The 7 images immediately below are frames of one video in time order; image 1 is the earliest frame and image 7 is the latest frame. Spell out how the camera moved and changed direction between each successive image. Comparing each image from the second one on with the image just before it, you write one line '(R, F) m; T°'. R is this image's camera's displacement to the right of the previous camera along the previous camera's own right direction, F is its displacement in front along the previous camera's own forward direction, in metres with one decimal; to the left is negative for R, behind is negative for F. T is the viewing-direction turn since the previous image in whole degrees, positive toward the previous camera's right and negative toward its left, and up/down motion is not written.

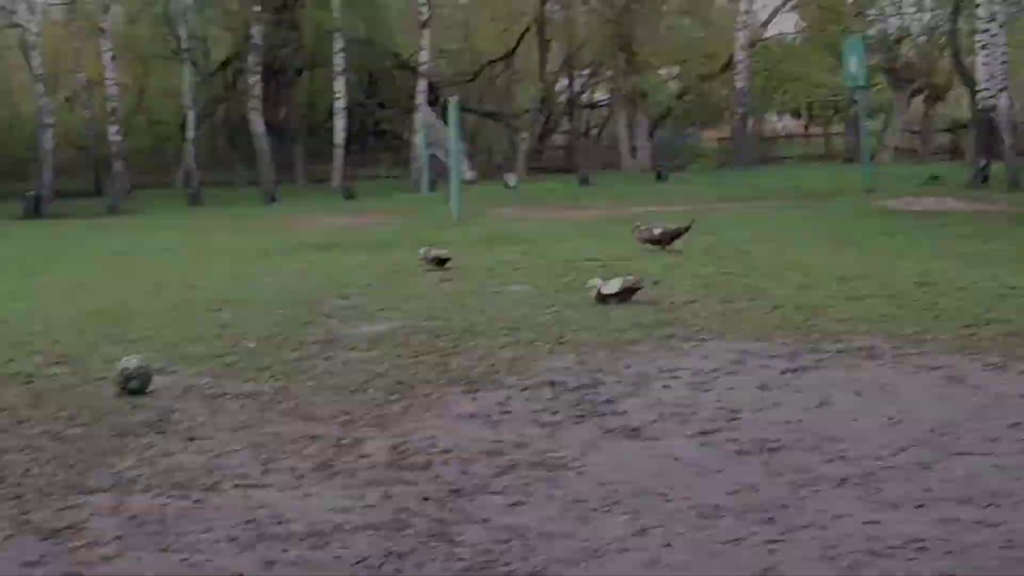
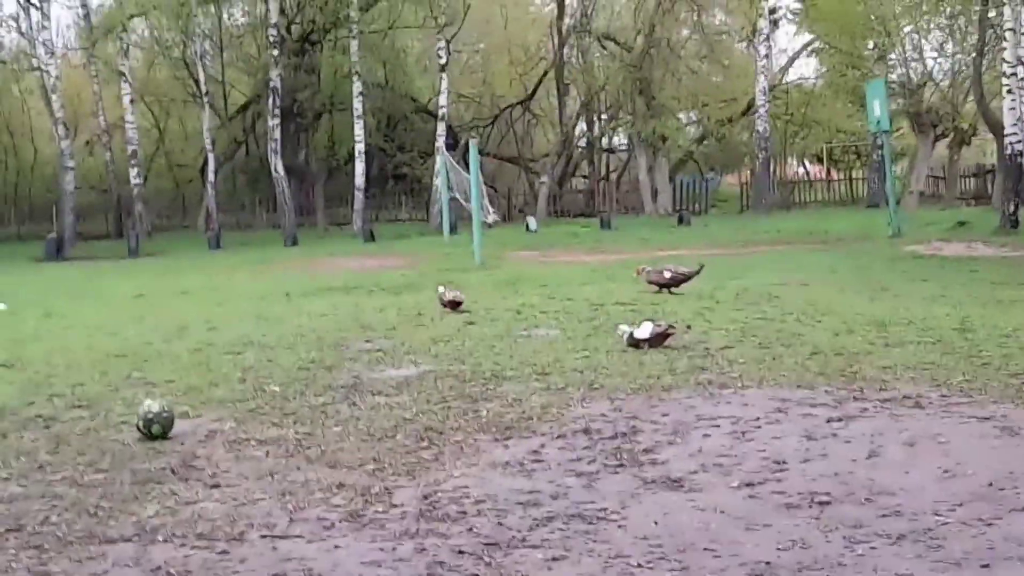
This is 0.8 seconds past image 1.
(-0.1, +0.2) m; -1°
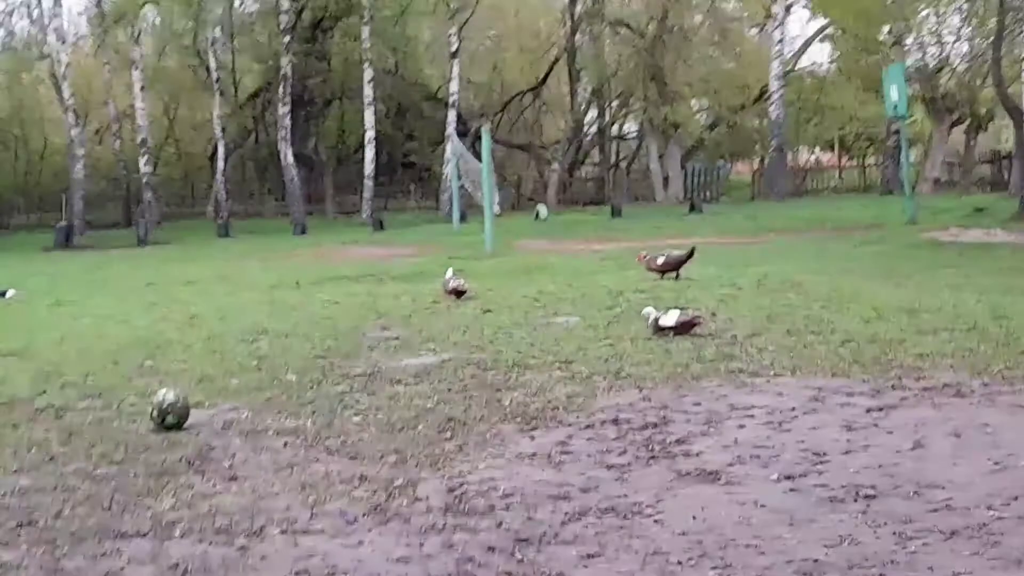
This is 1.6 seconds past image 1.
(-0.1, +0.2) m; 0°
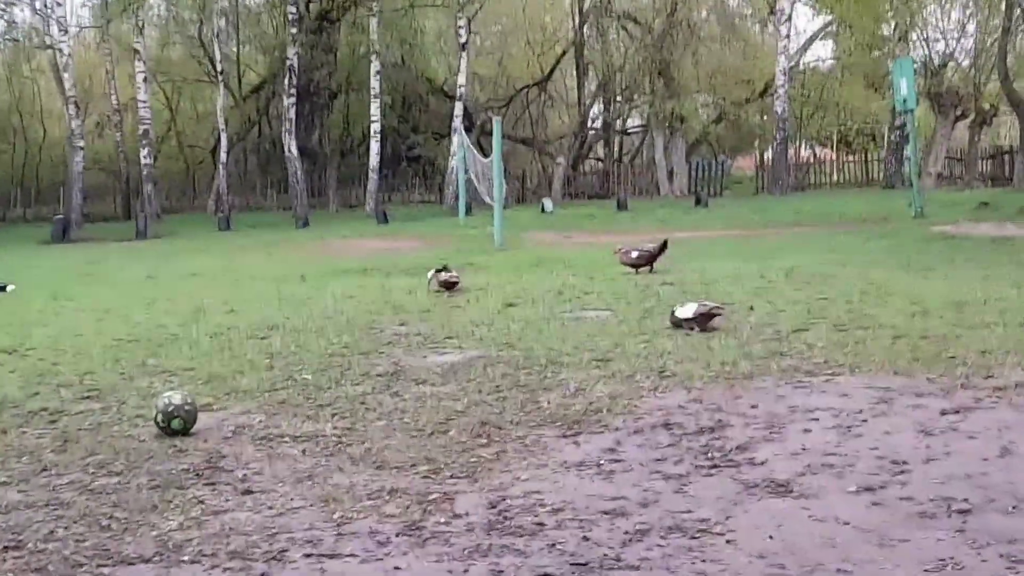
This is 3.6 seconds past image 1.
(-0.2, +0.6) m; 0°
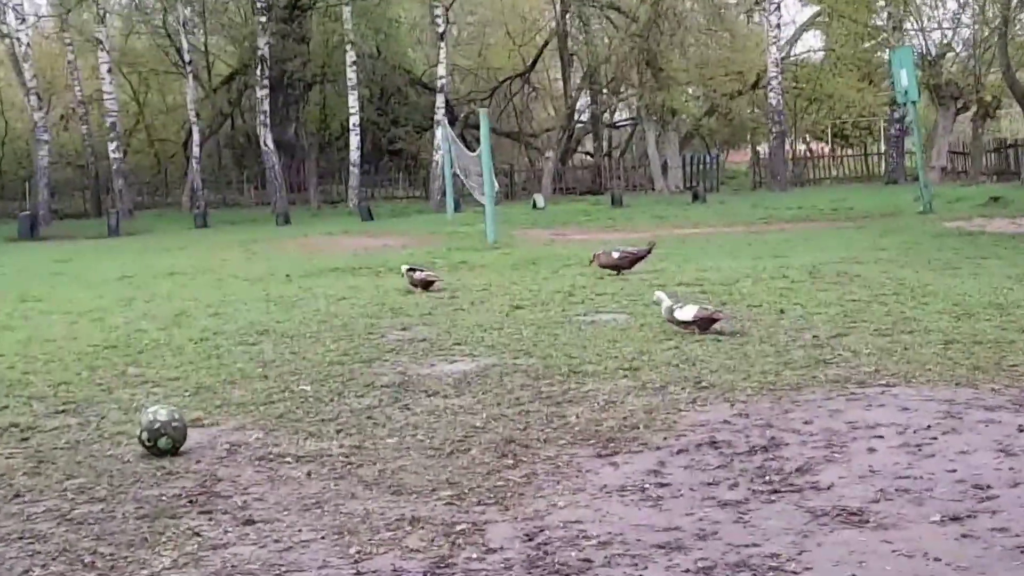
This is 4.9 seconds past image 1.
(-0.2, +0.6) m; +1°
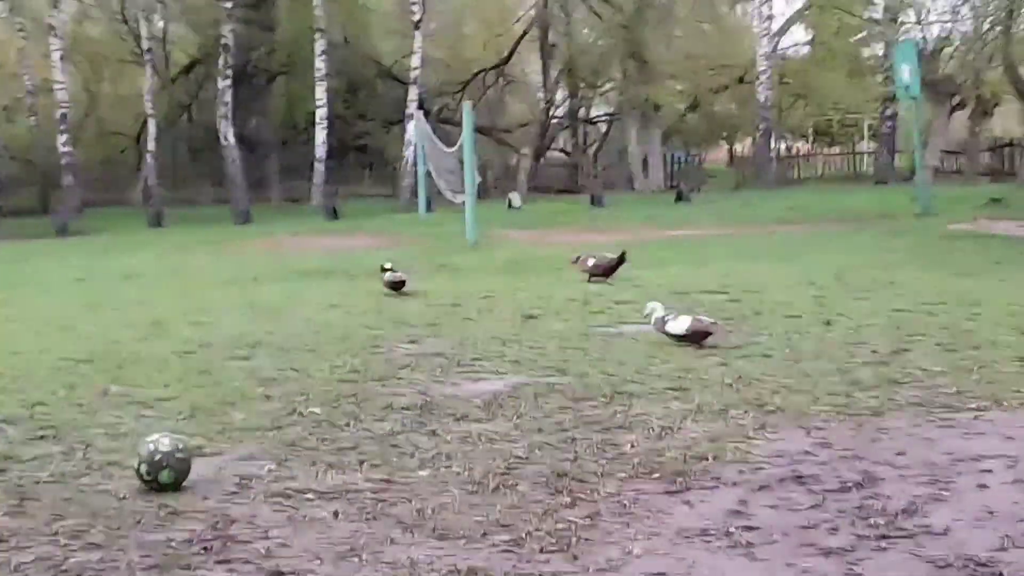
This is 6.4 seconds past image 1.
(-0.4, +0.7) m; +2°
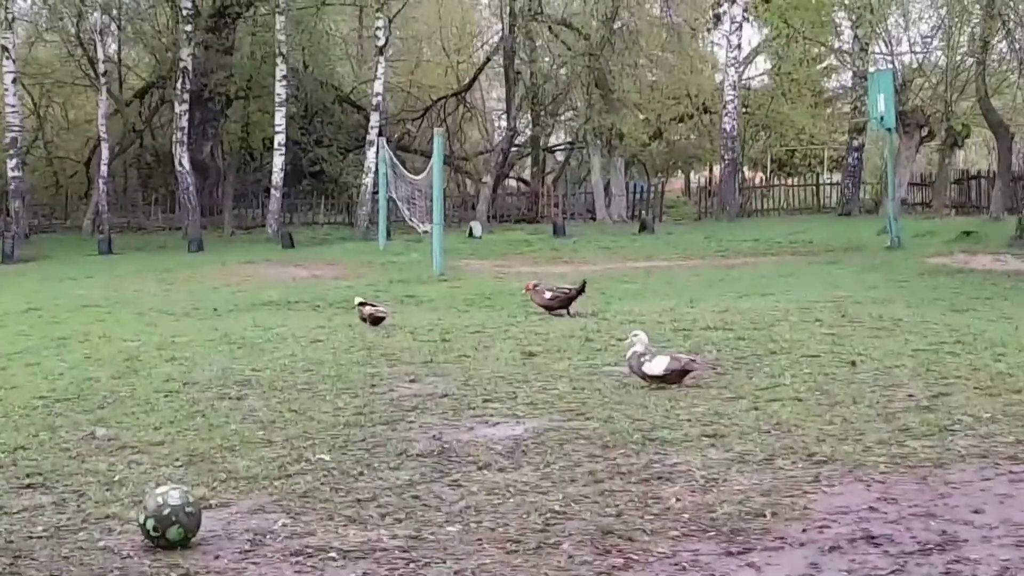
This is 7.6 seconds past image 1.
(-0.4, +0.4) m; +3°
